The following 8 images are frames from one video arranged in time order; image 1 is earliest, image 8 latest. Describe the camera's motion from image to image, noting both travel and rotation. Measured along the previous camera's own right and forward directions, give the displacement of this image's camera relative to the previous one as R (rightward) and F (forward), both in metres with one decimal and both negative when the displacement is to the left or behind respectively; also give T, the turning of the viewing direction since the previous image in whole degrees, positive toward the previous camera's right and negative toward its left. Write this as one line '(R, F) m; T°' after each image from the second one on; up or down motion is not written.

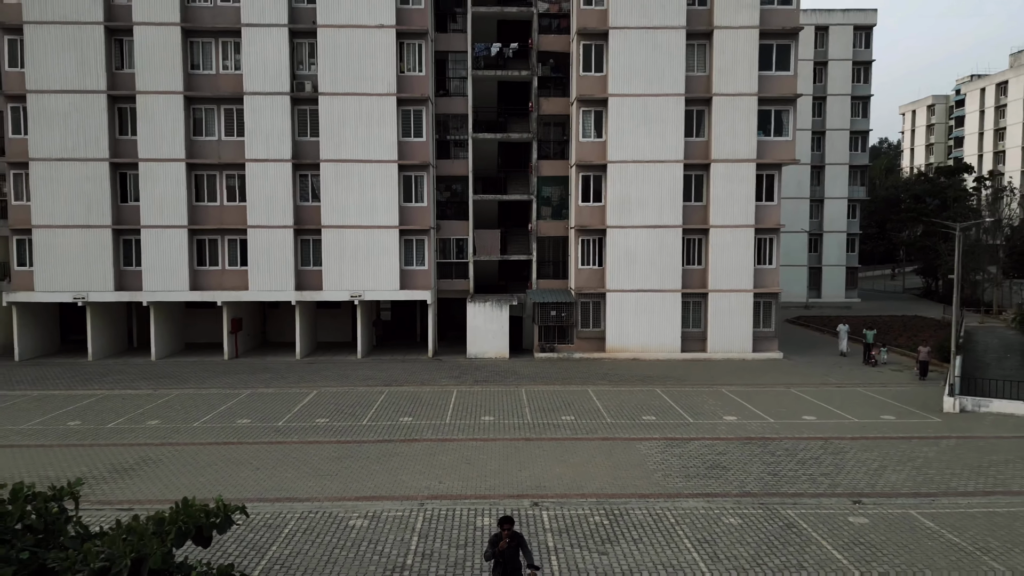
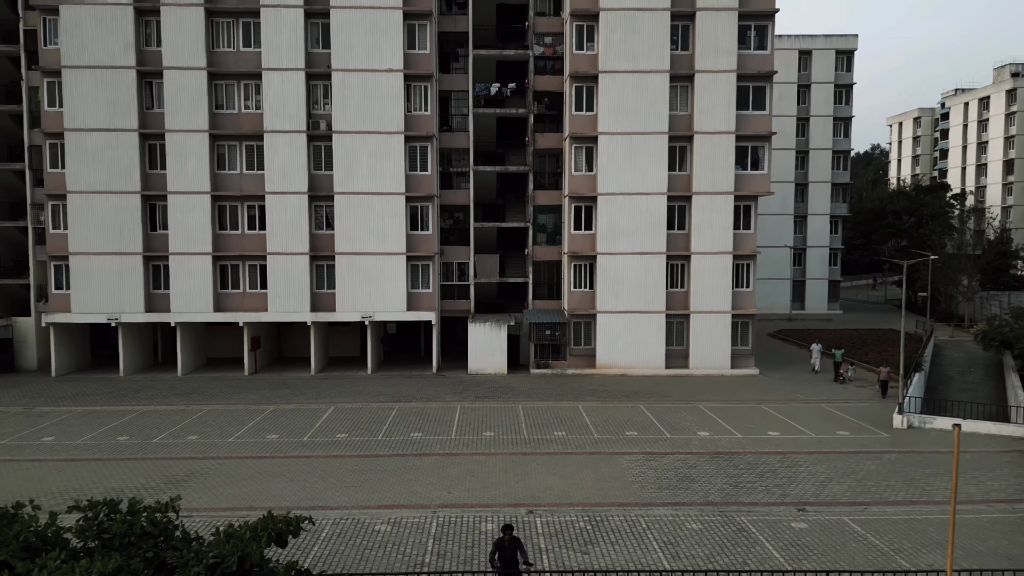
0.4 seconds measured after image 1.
(0.0, -1.9) m; 0°
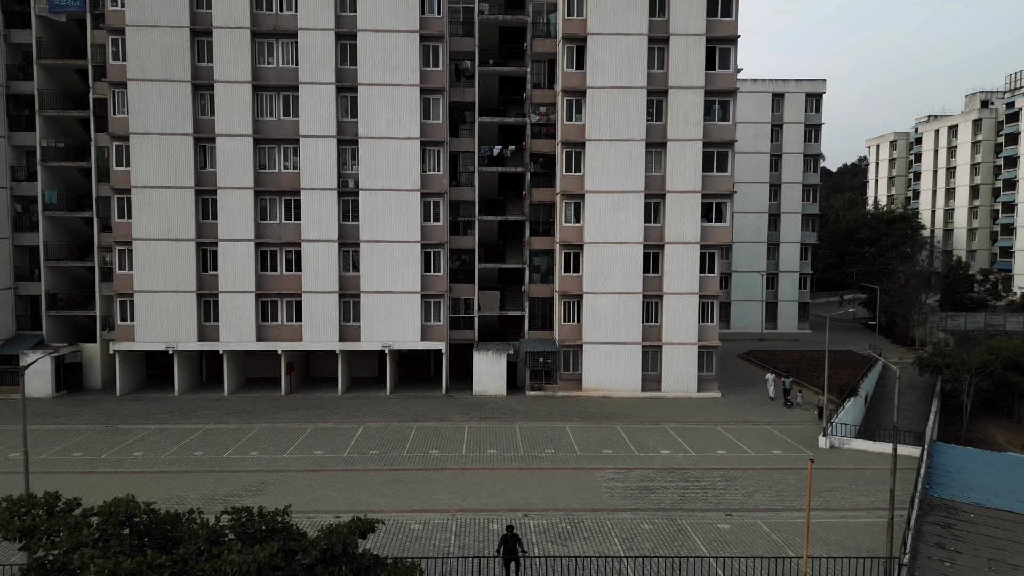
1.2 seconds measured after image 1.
(-0.1, -4.0) m; 0°
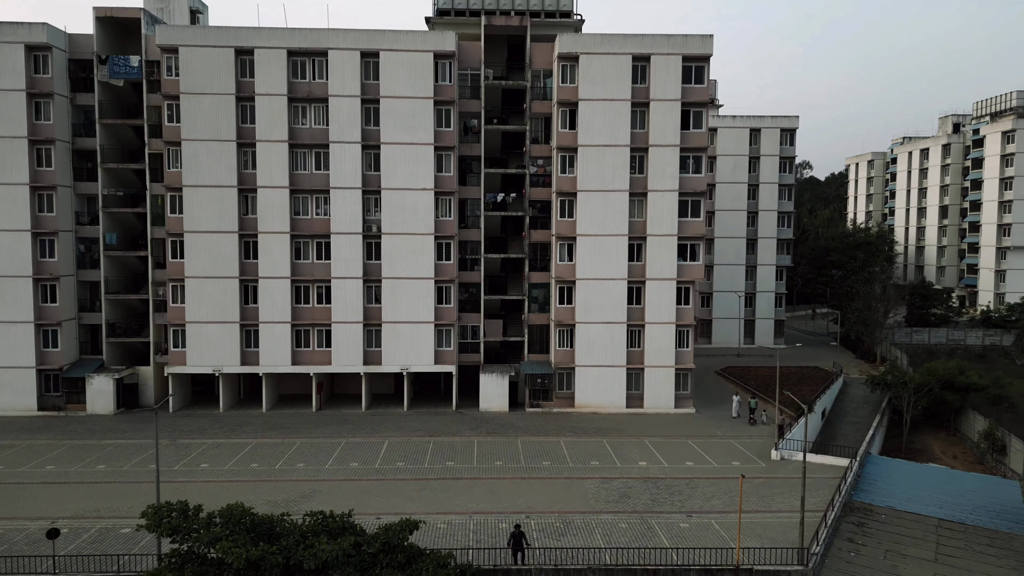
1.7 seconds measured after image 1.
(-0.2, -4.1) m; 0°
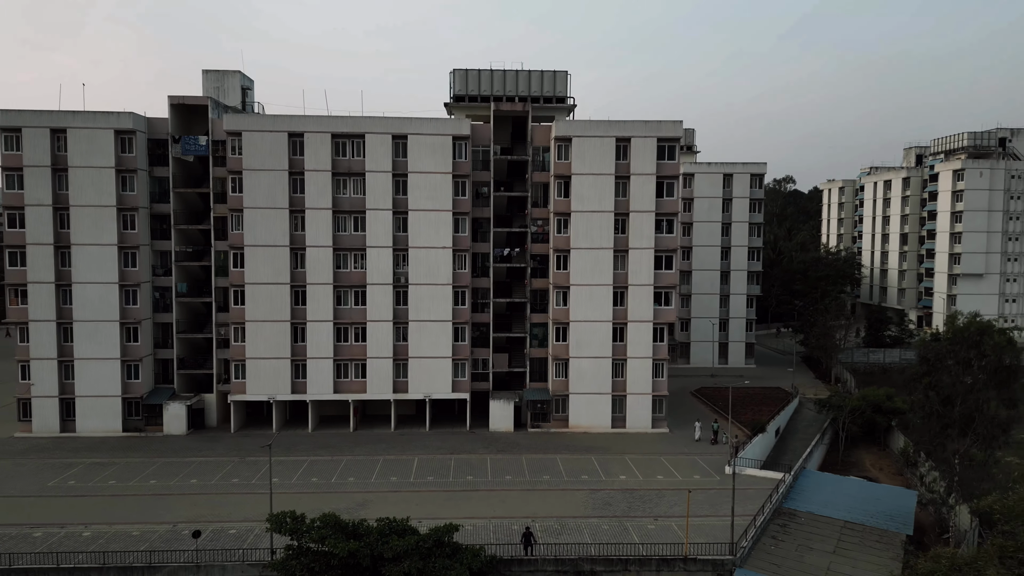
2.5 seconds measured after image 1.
(-0.5, -6.3) m; 0°
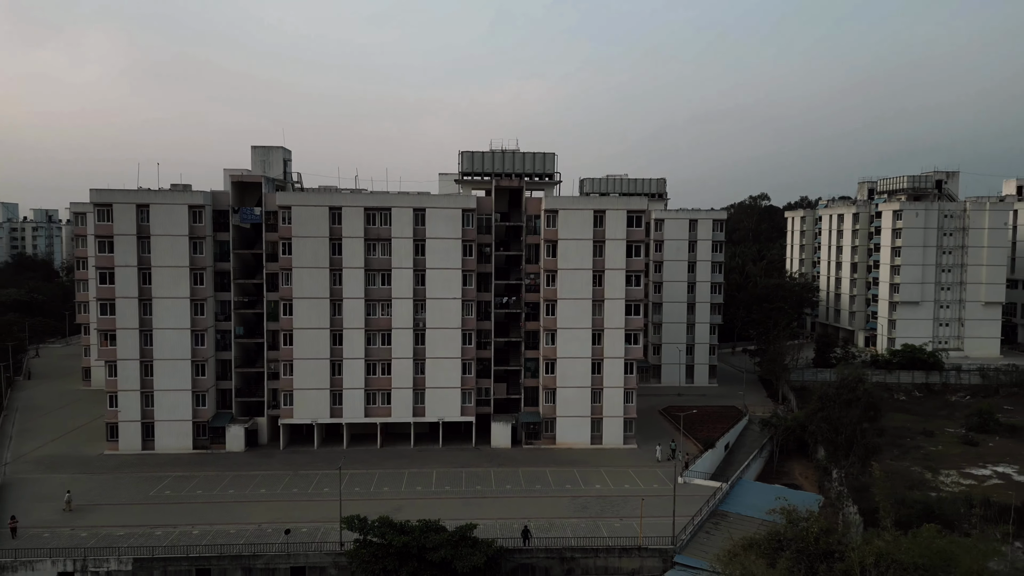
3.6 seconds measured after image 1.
(-0.6, -8.6) m; +1°
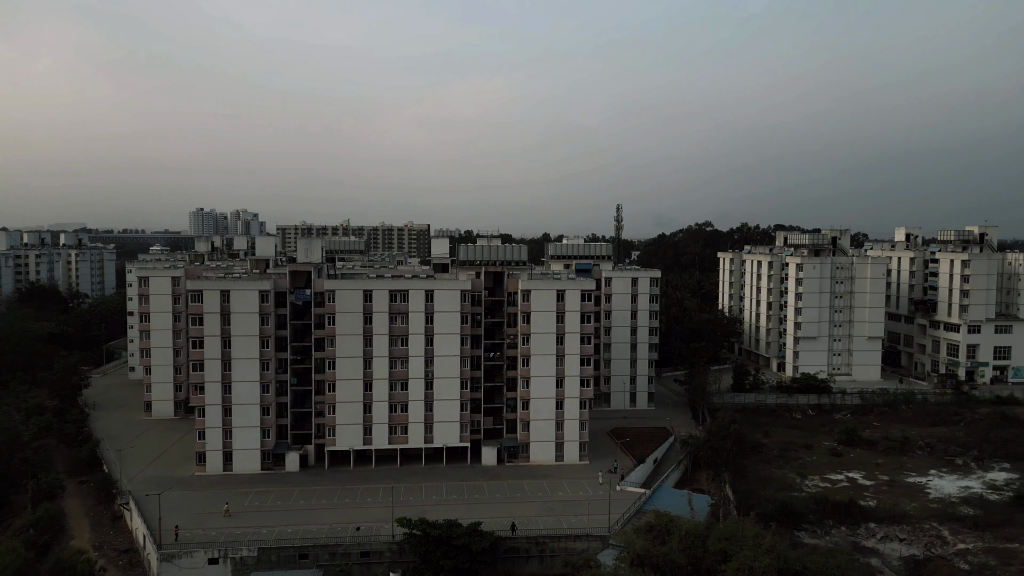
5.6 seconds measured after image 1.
(-1.7, -16.4) m; +3°
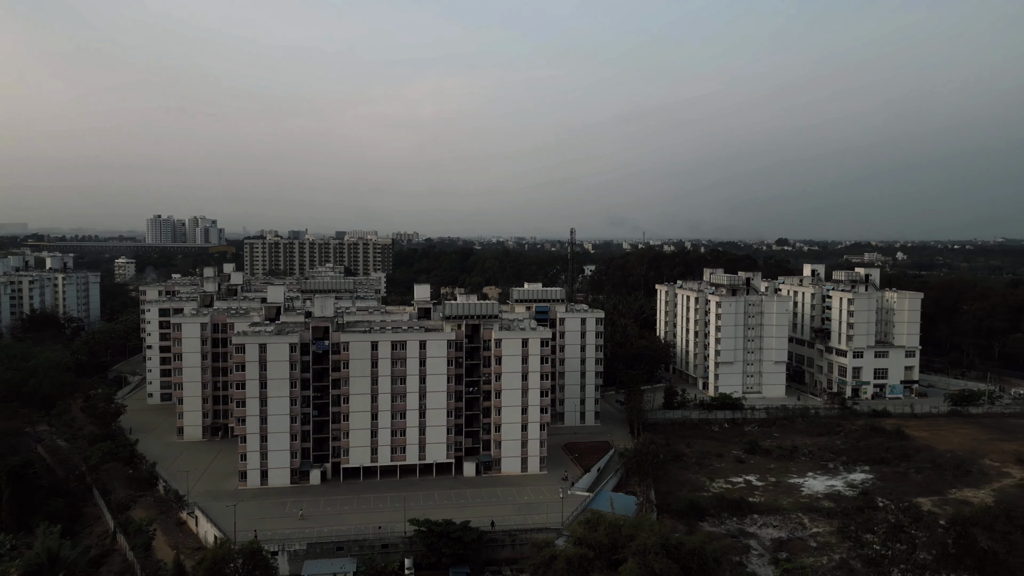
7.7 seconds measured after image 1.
(-1.9, -17.6) m; +3°
